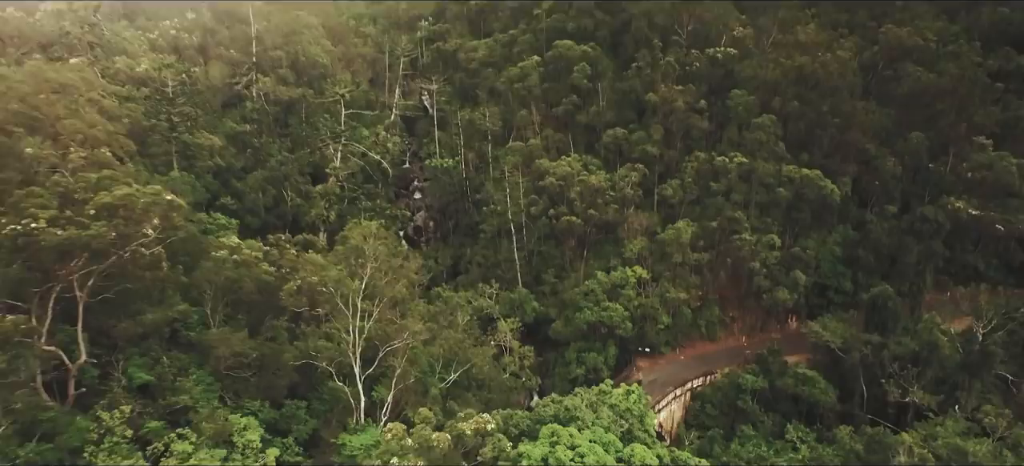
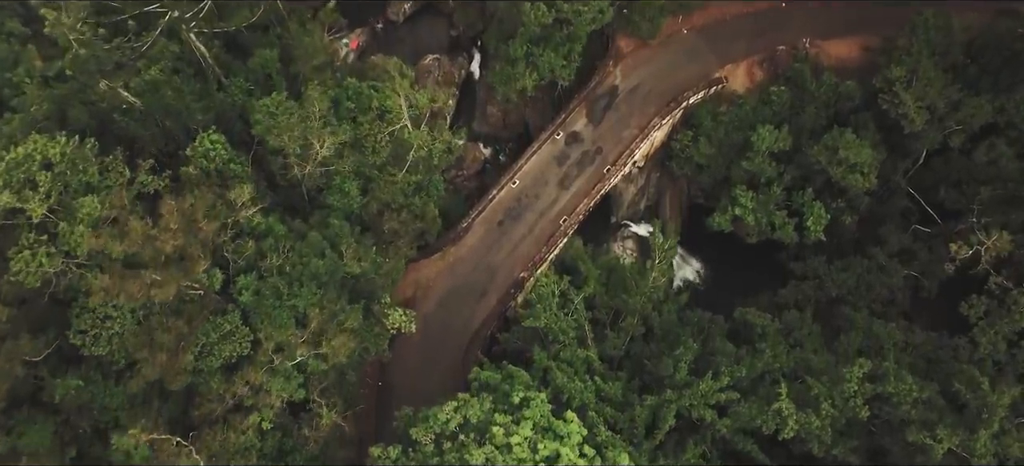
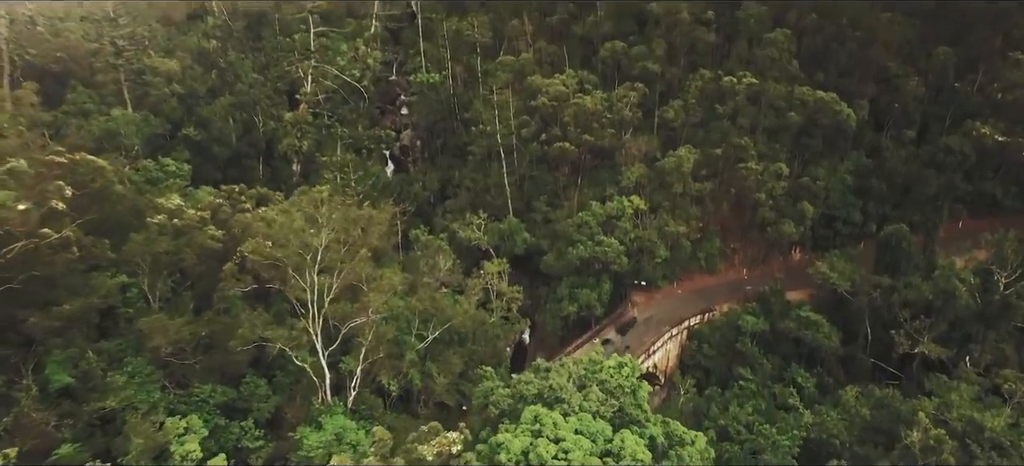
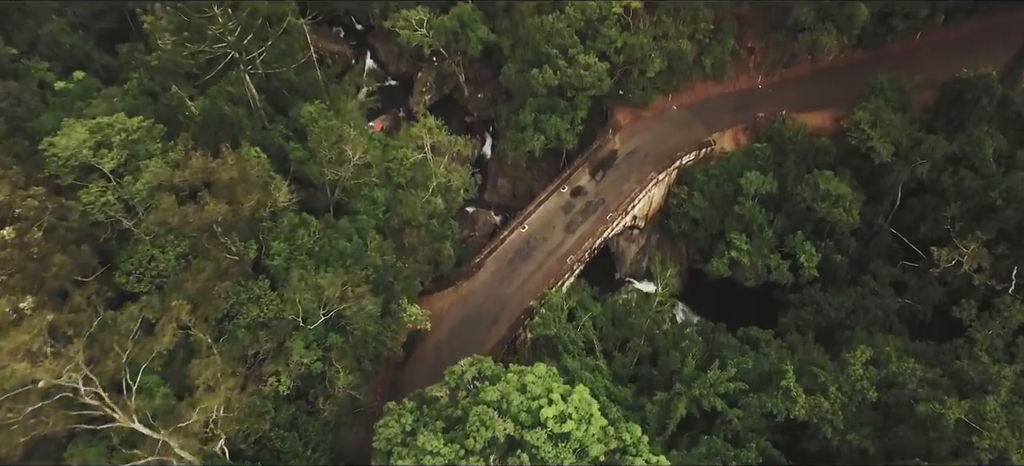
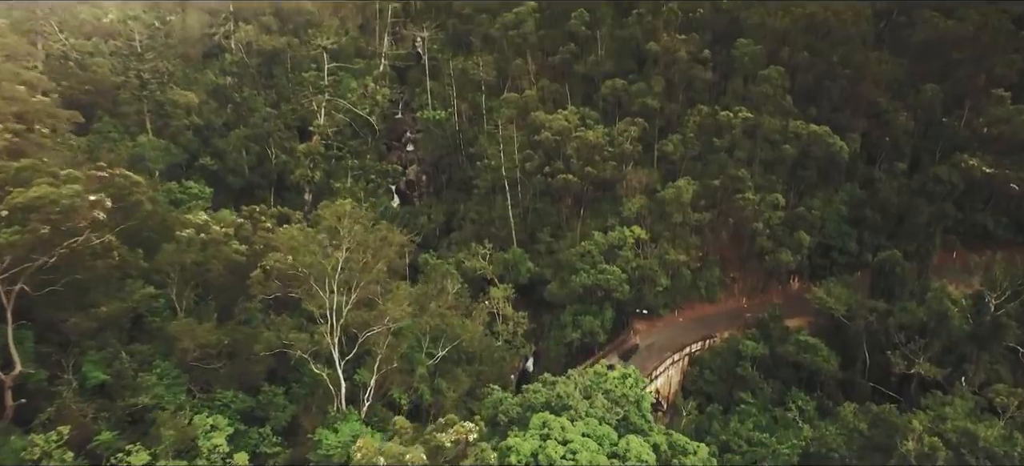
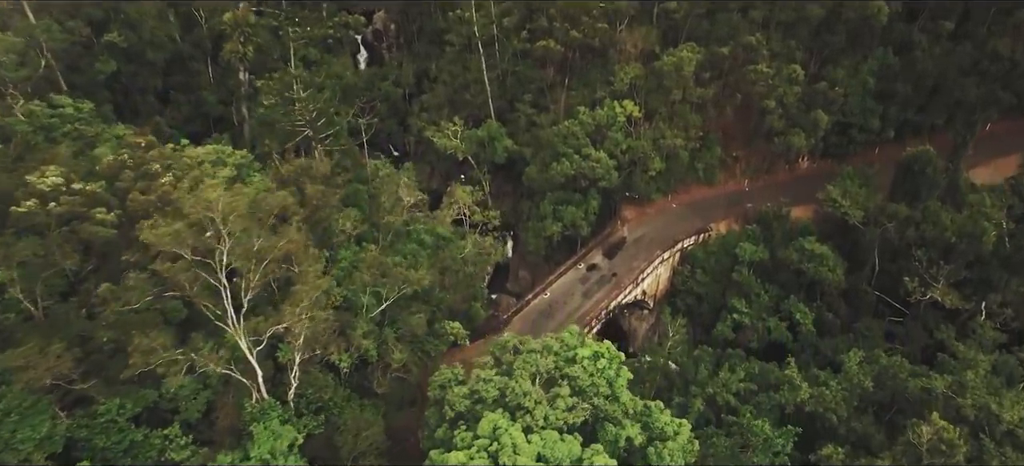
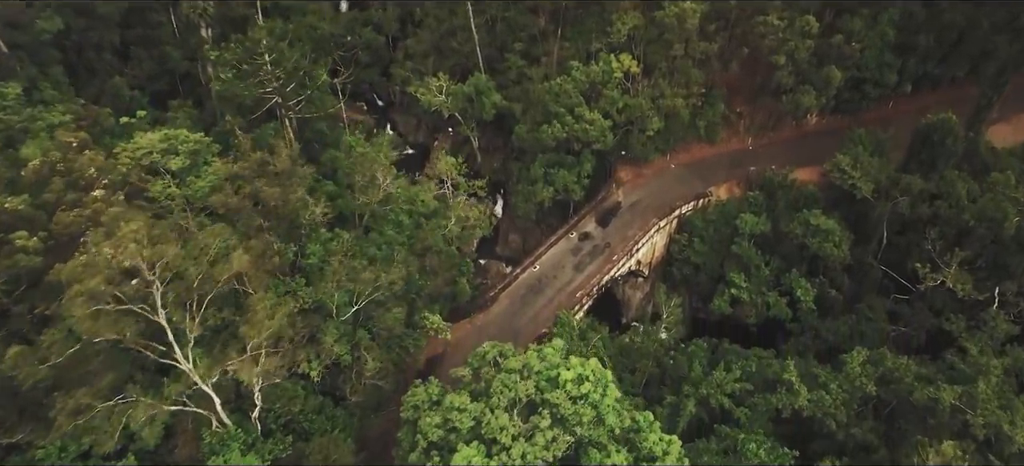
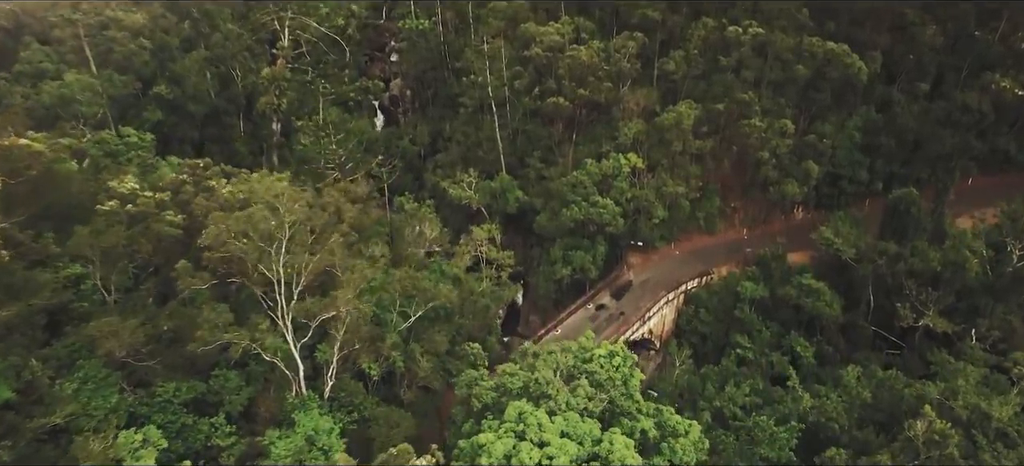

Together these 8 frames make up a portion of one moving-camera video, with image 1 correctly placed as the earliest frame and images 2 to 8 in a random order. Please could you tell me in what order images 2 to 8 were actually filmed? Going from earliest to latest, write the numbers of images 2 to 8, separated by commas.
5, 3, 8, 6, 7, 4, 2
